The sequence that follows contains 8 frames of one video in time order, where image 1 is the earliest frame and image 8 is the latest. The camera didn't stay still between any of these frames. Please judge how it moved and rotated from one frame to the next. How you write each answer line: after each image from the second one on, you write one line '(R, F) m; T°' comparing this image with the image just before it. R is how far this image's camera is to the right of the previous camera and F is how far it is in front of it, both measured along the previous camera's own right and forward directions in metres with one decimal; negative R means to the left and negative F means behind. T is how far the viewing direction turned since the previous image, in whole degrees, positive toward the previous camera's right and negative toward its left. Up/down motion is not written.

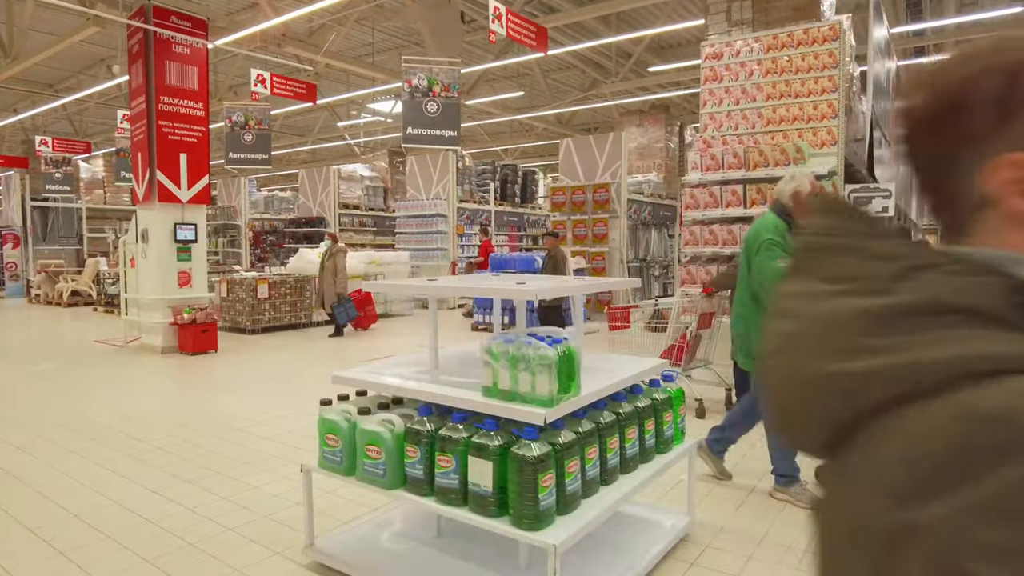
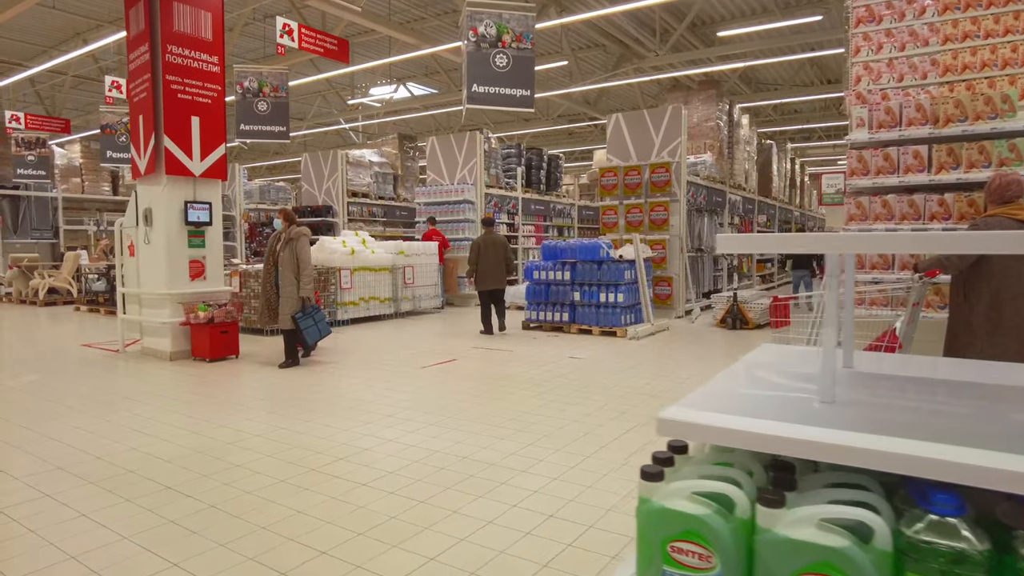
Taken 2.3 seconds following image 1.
(-1.0, +1.2) m; +2°
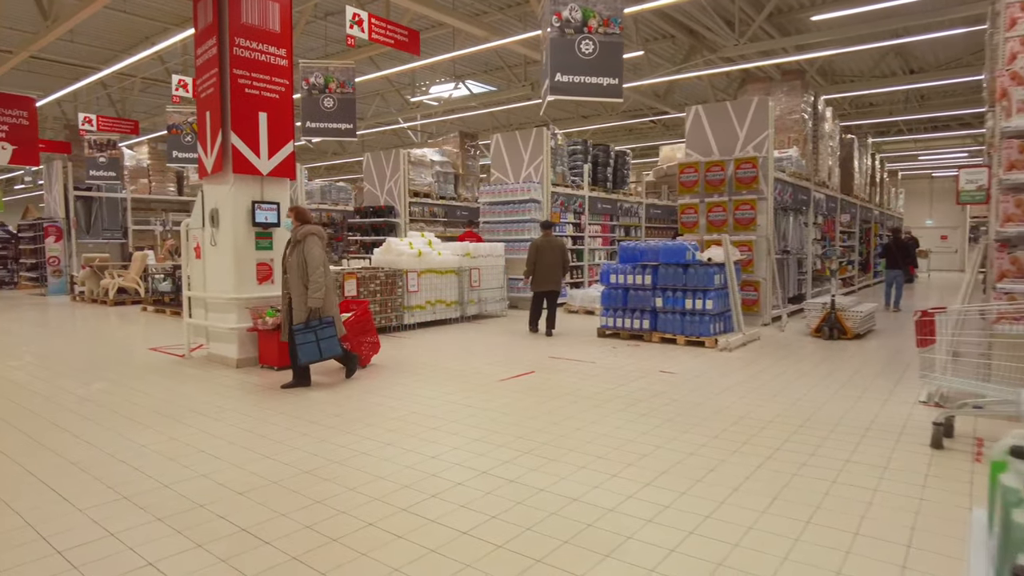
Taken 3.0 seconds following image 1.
(-0.3, +0.5) m; -4°
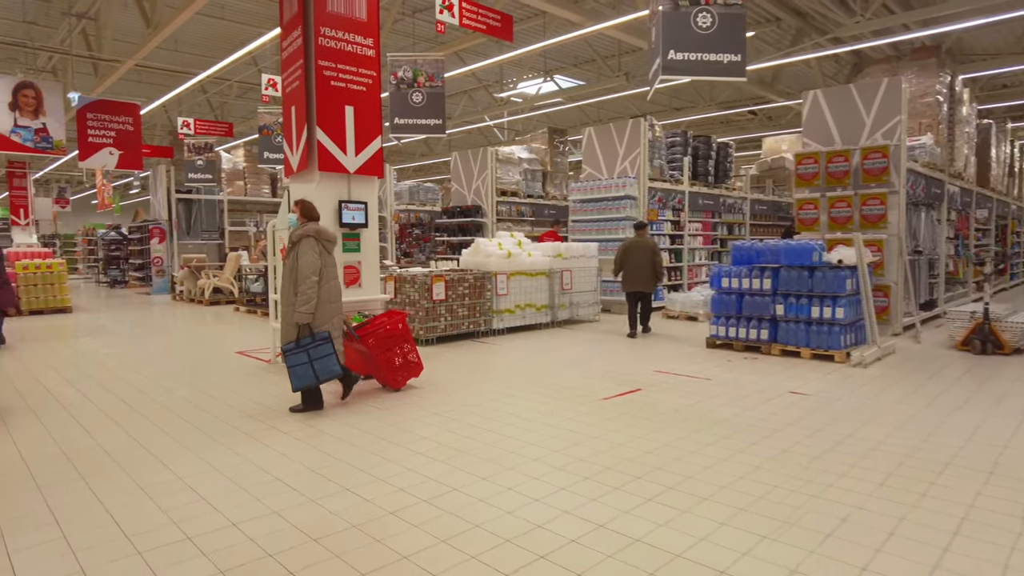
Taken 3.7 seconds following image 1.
(-0.2, +0.5) m; -7°
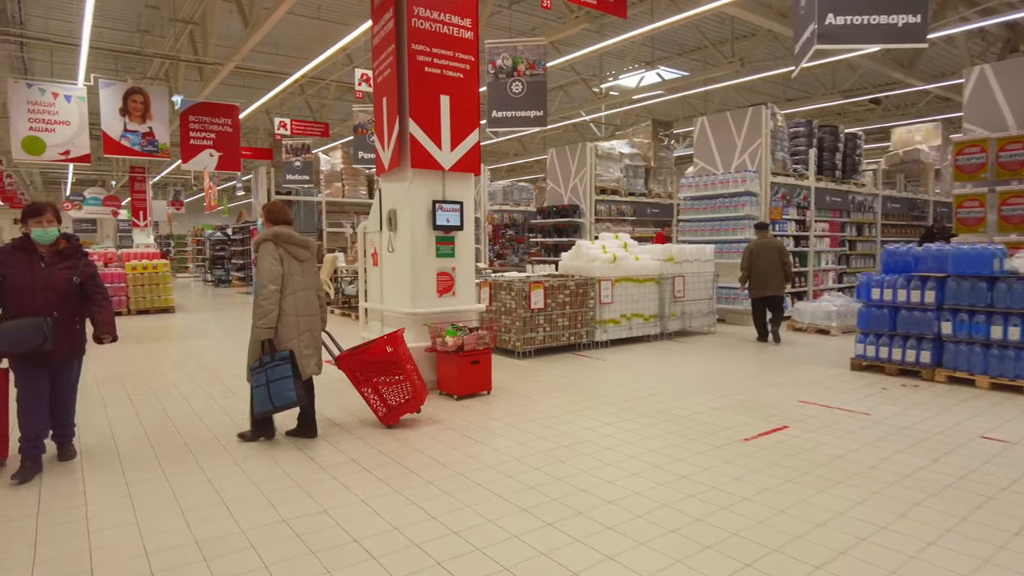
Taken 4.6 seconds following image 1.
(-0.2, +0.7) m; -8°
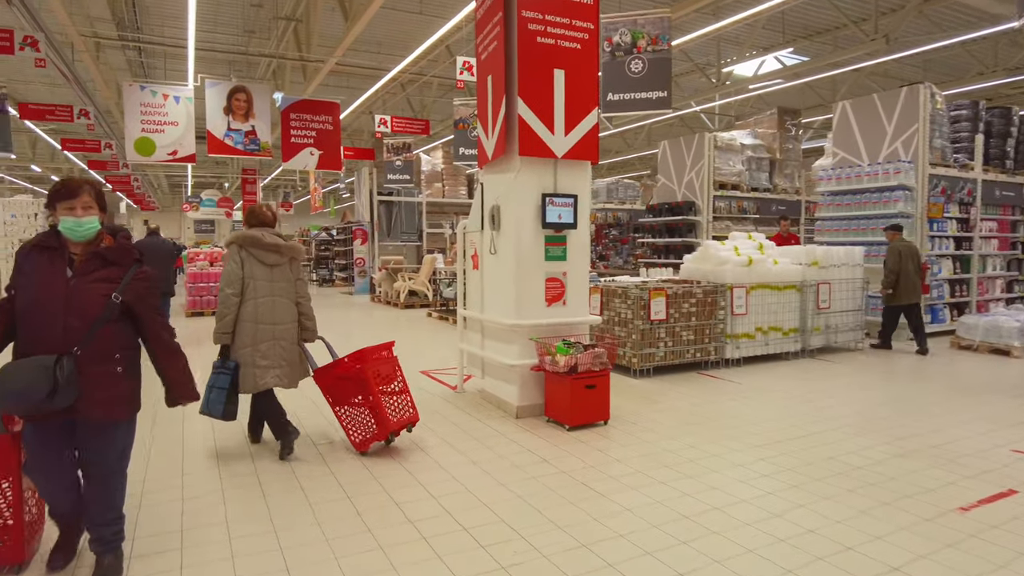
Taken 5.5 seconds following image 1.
(-0.2, +0.8) m; -8°
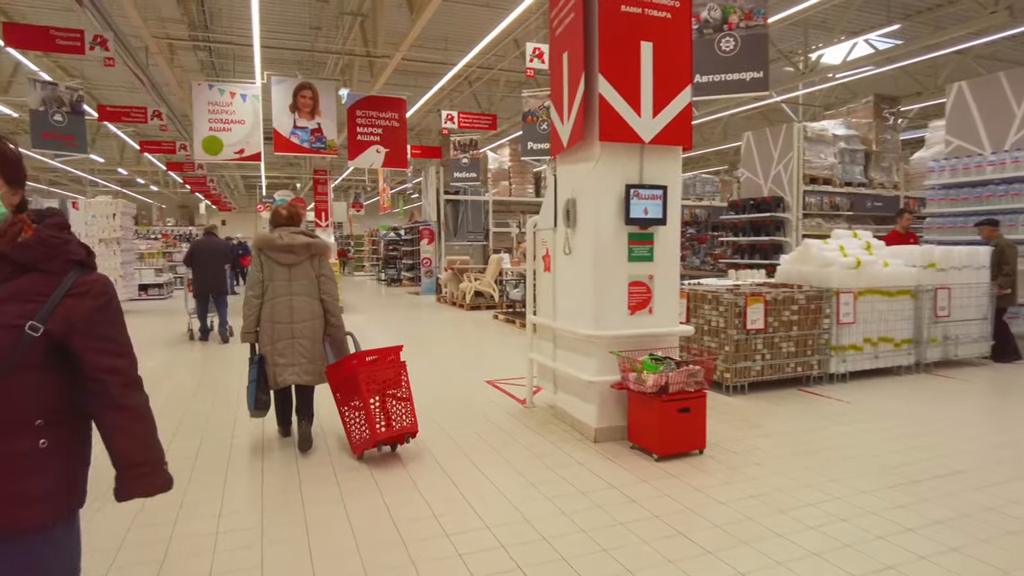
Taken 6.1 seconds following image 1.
(-0.1, +0.5) m; -6°
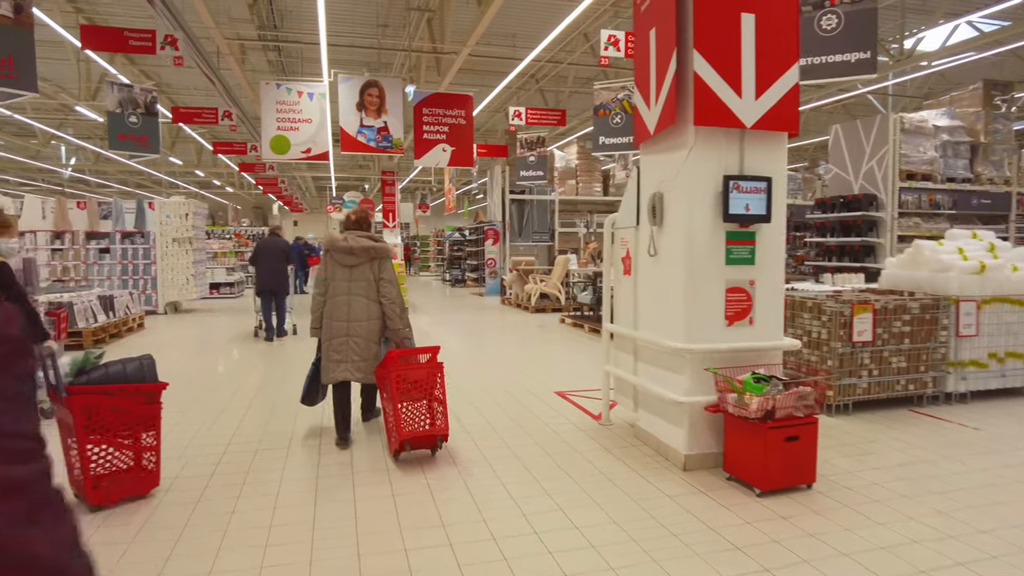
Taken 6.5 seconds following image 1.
(-0.1, +0.4) m; -5°
